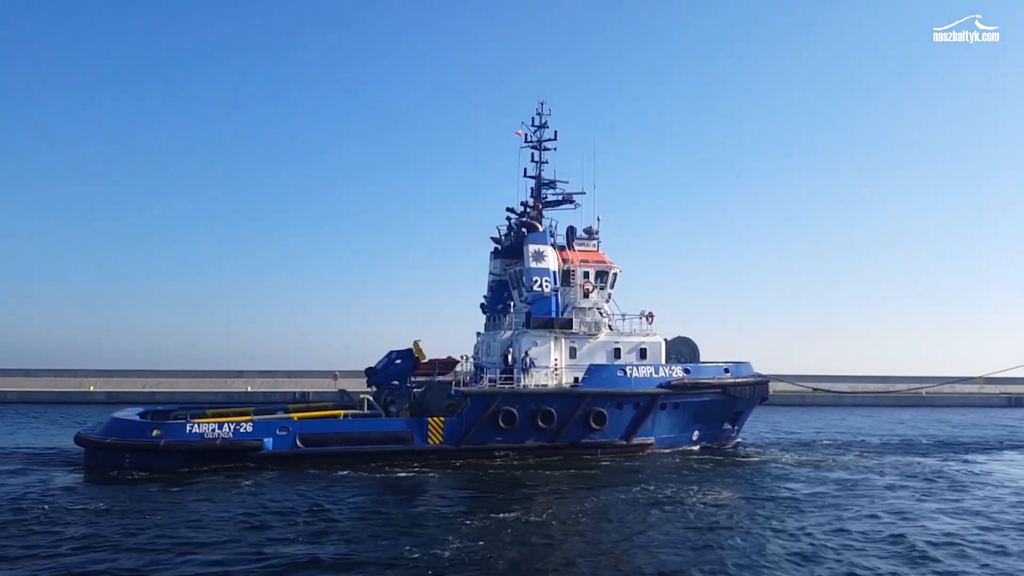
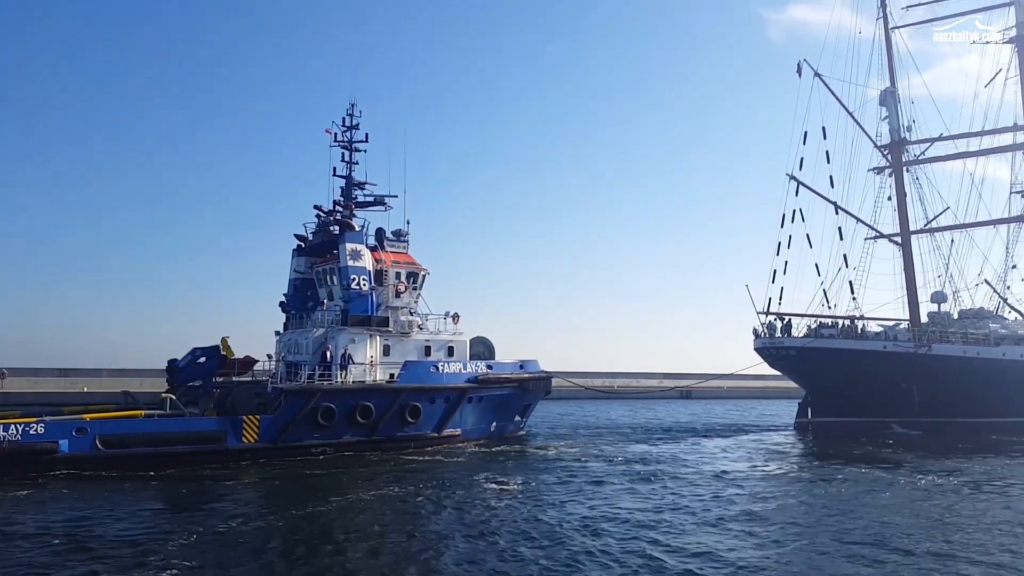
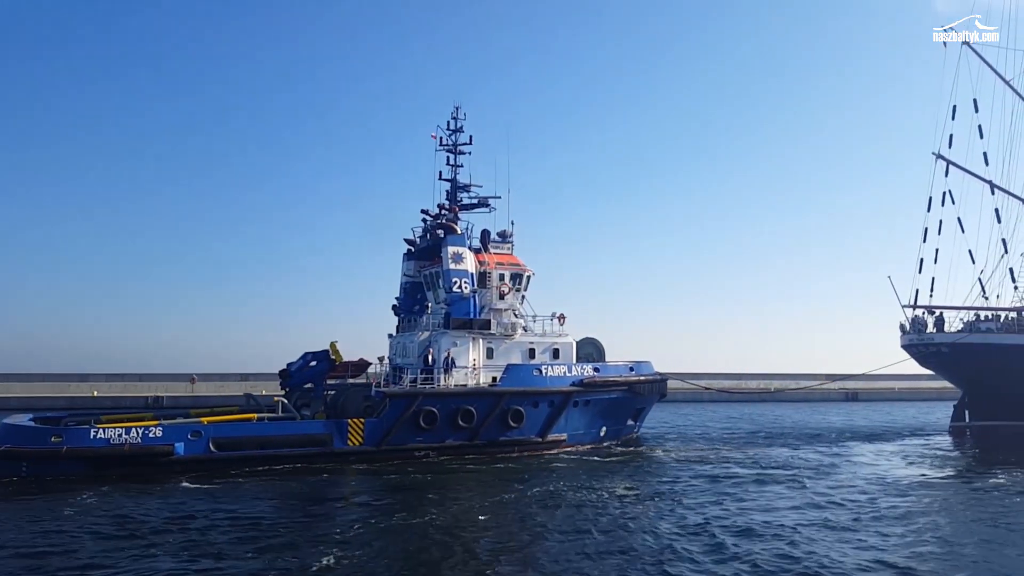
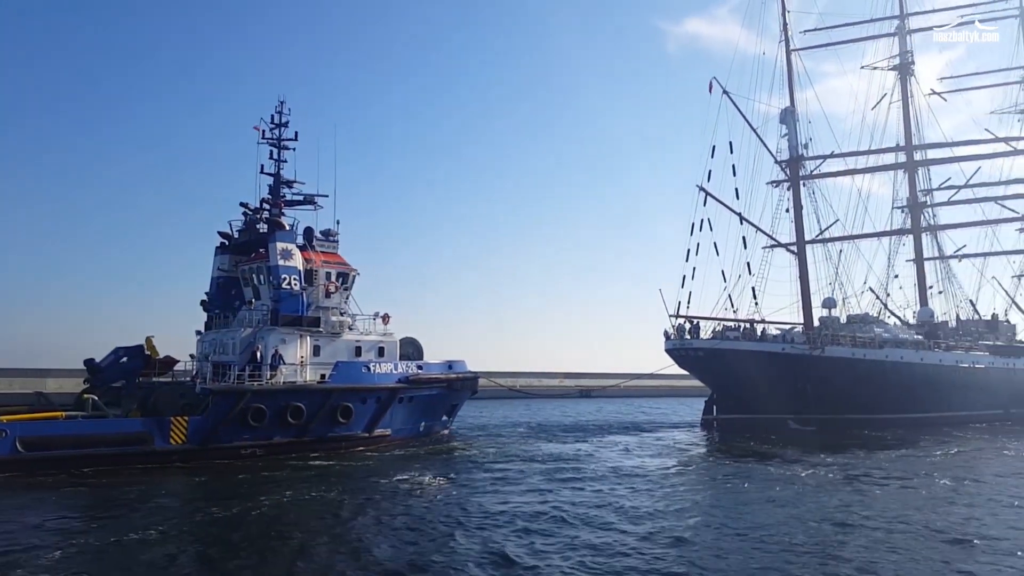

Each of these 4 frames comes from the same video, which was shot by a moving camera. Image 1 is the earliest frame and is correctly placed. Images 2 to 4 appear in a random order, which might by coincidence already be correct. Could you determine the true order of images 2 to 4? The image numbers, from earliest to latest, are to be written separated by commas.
3, 2, 4
